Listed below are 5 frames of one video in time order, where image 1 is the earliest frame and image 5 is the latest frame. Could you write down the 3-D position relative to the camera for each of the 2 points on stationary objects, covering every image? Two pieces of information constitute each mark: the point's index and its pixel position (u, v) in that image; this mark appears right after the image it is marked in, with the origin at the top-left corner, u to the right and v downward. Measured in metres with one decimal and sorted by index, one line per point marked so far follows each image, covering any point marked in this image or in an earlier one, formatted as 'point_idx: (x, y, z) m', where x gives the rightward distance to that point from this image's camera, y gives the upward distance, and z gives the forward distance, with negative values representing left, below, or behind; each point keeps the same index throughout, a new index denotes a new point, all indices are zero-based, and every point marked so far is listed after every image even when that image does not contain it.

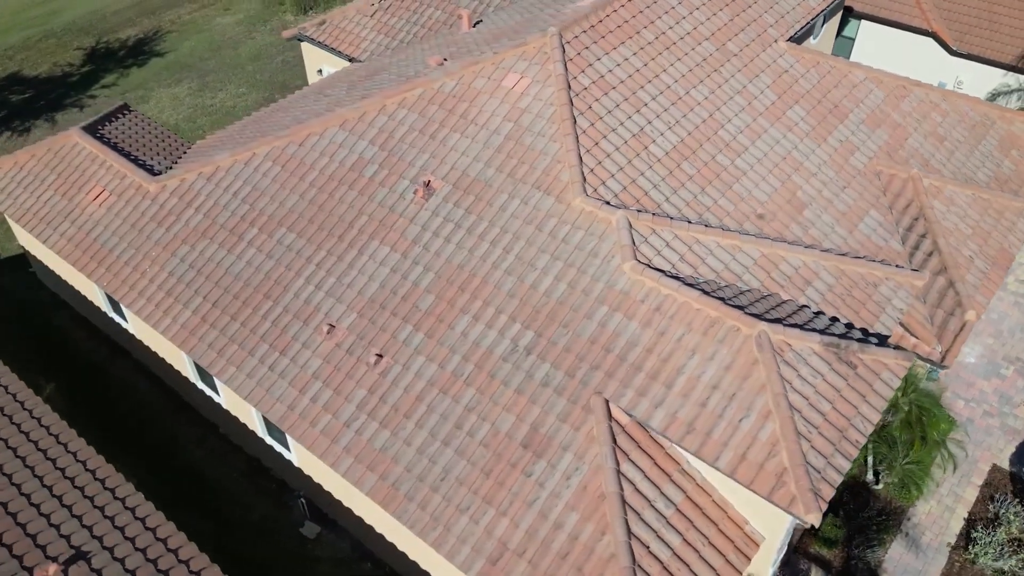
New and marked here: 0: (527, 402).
0: (+0.3, -1.8, +12.8) m
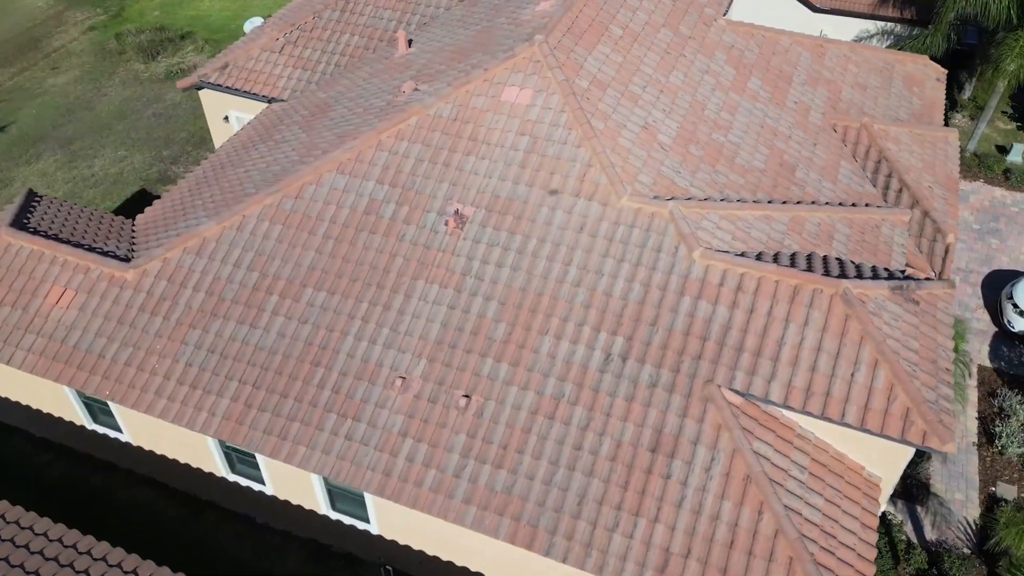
0: (+2.1, -1.9, +12.8) m
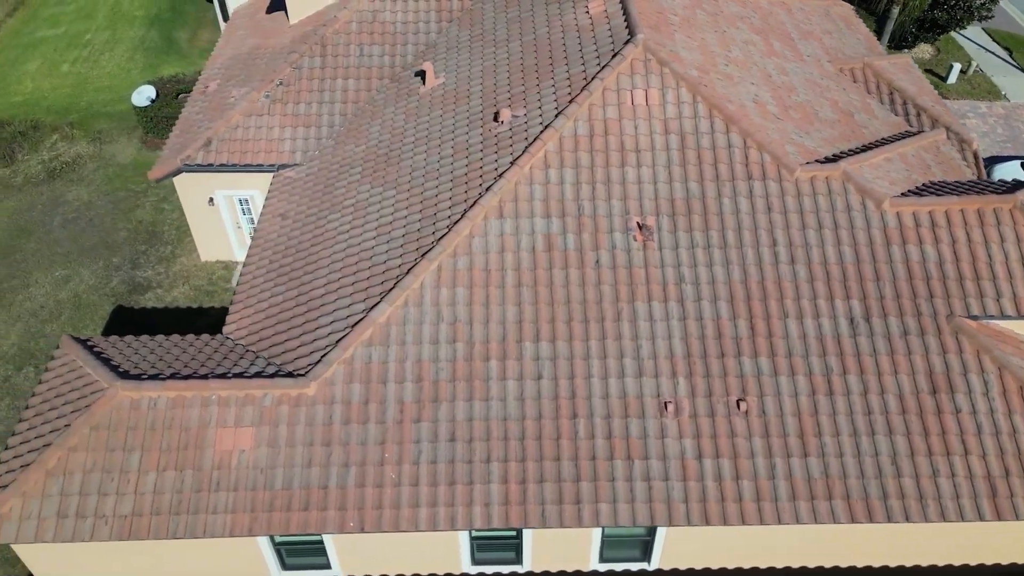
0: (+6.6, -1.1, +13.5) m
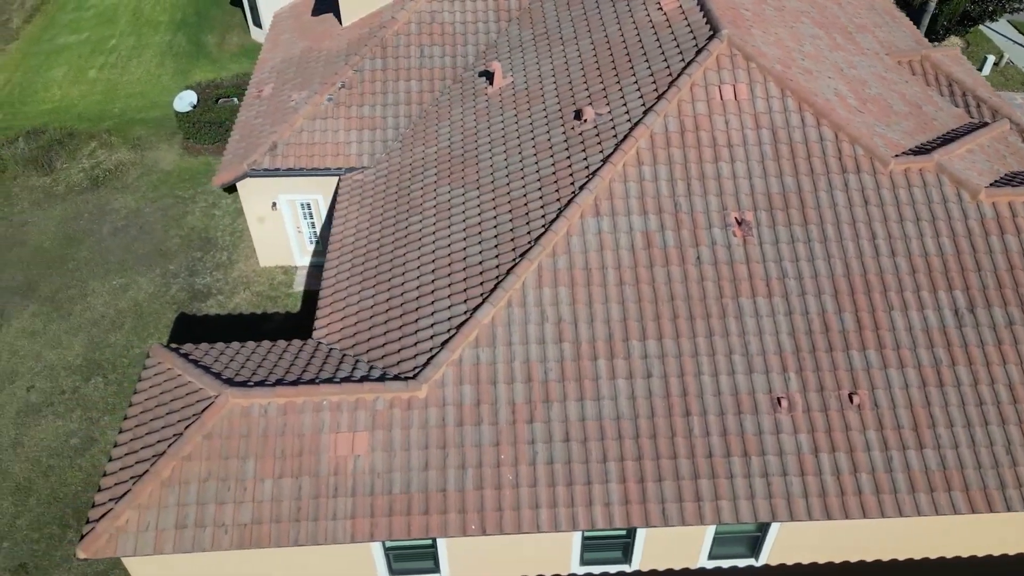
0: (+8.4, -1.0, +13.6) m
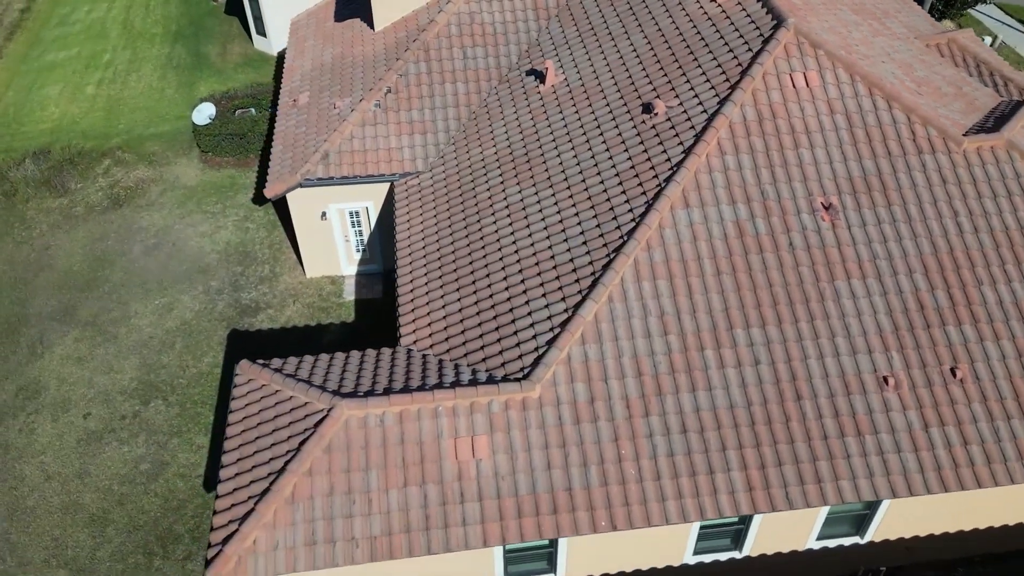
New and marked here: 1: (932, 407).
0: (+10.2, -0.4, +14.0) m
1: (+7.0, -2.0, +13.4) m
